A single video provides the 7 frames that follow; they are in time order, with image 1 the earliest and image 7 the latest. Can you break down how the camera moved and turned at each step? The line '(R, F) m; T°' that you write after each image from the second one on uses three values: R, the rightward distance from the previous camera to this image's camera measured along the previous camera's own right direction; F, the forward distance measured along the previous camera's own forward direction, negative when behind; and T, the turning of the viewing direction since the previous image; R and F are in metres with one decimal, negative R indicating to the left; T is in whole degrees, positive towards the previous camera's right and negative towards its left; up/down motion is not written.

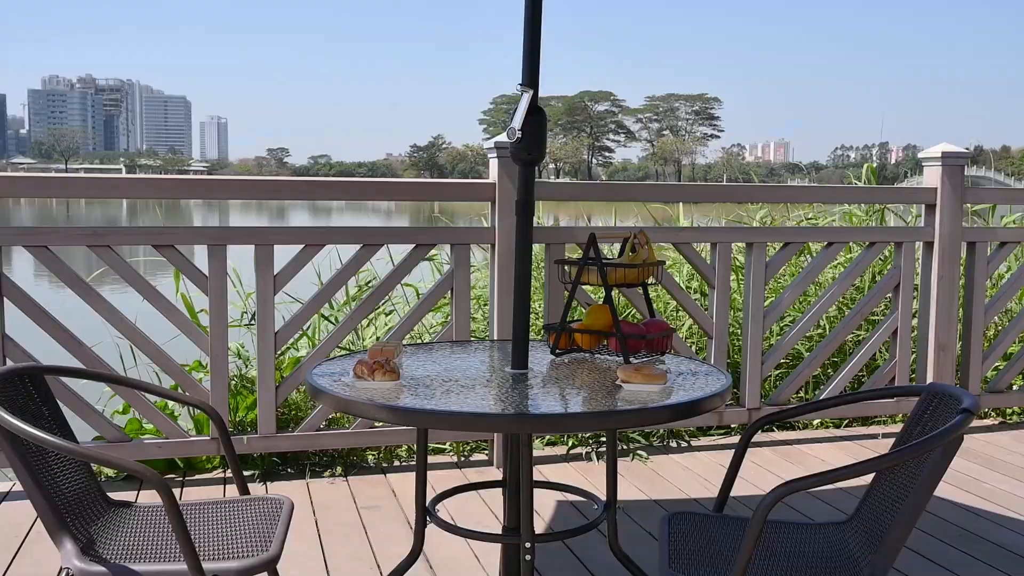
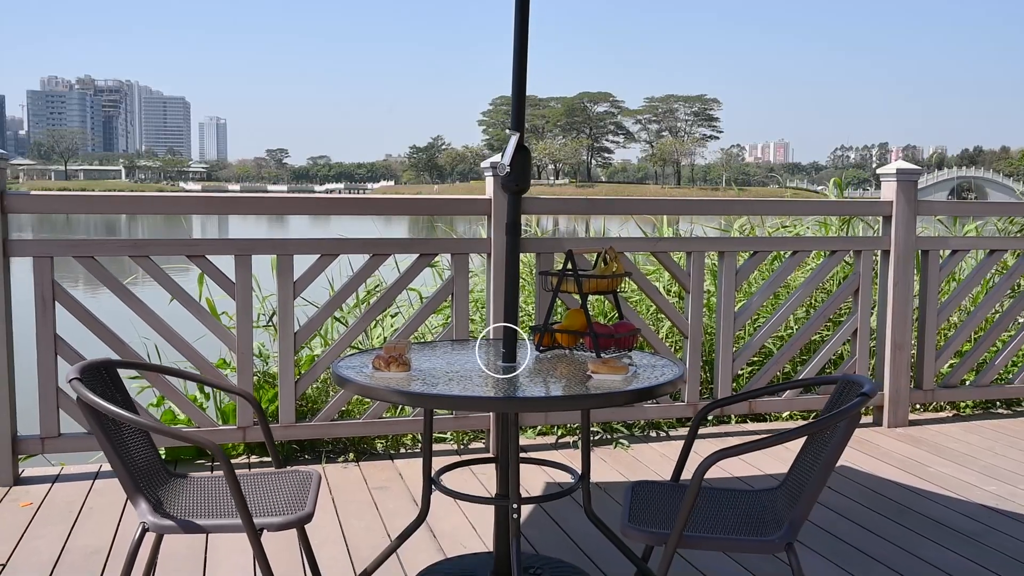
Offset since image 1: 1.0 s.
(0.0, -0.3) m; 0°
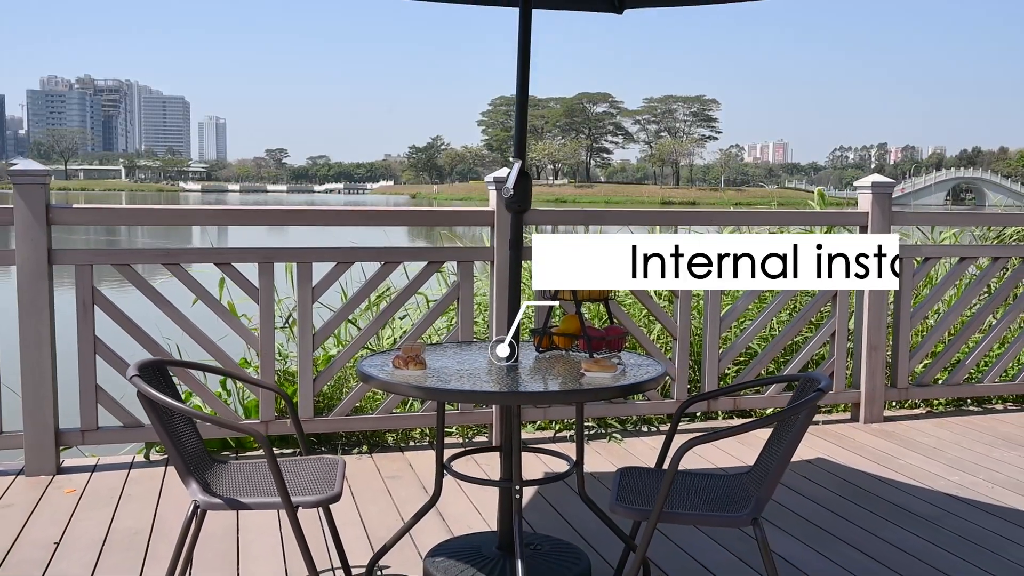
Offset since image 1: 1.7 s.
(0.0, -0.3) m; 0°
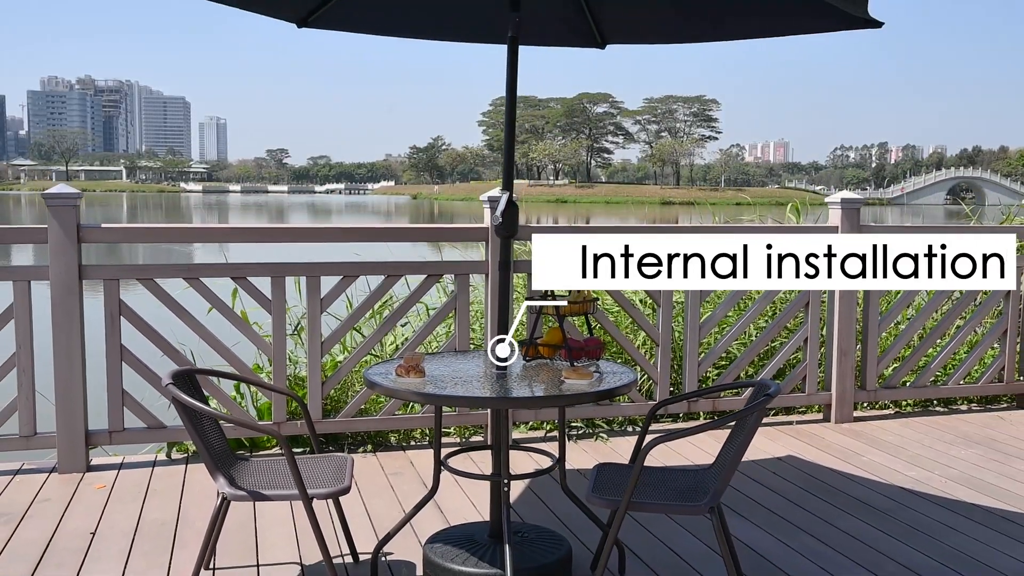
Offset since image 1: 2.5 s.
(0.0, -0.3) m; 0°
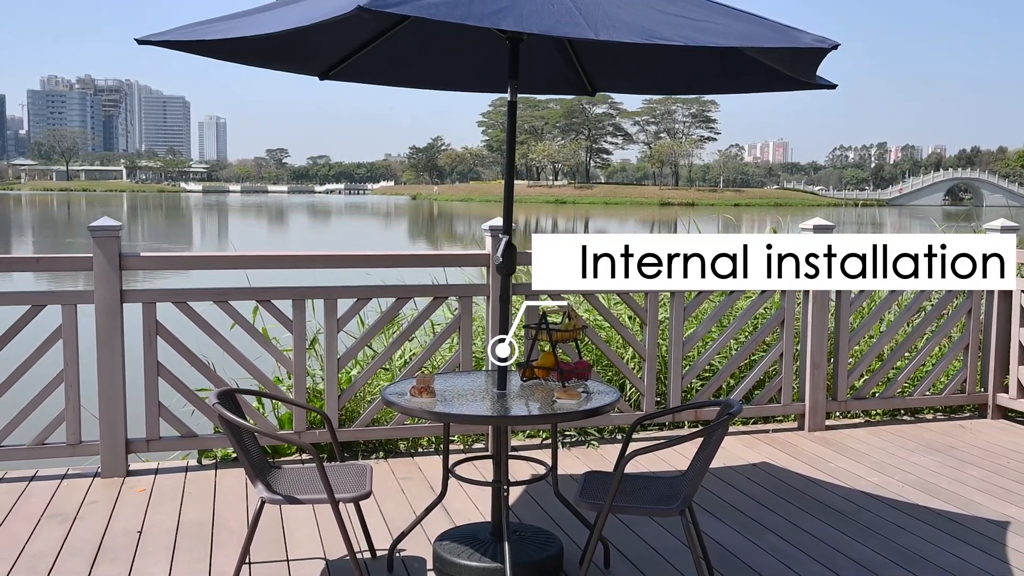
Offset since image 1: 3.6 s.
(0.0, -0.4) m; 0°
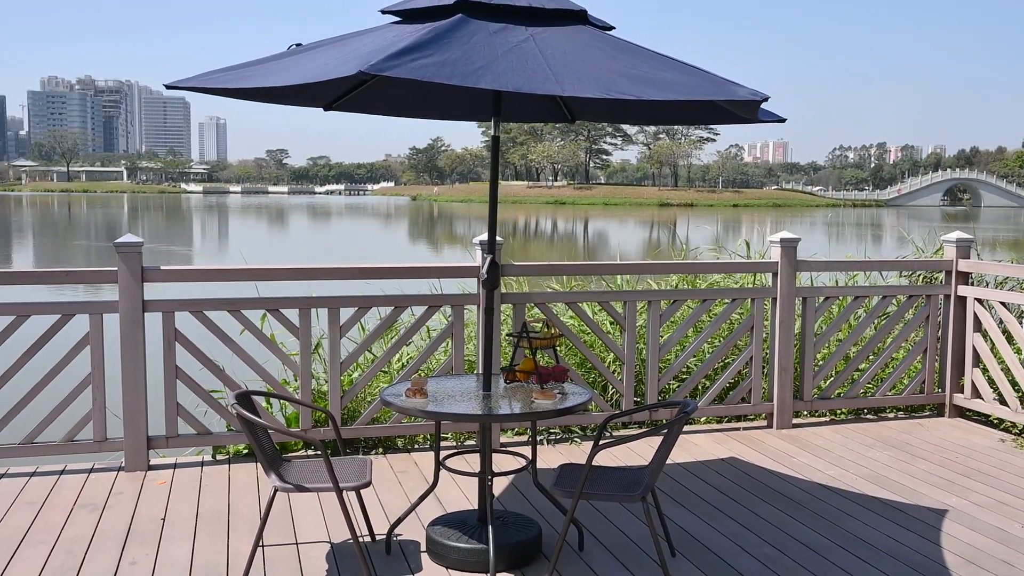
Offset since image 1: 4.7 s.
(+0.1, -0.4) m; 0°
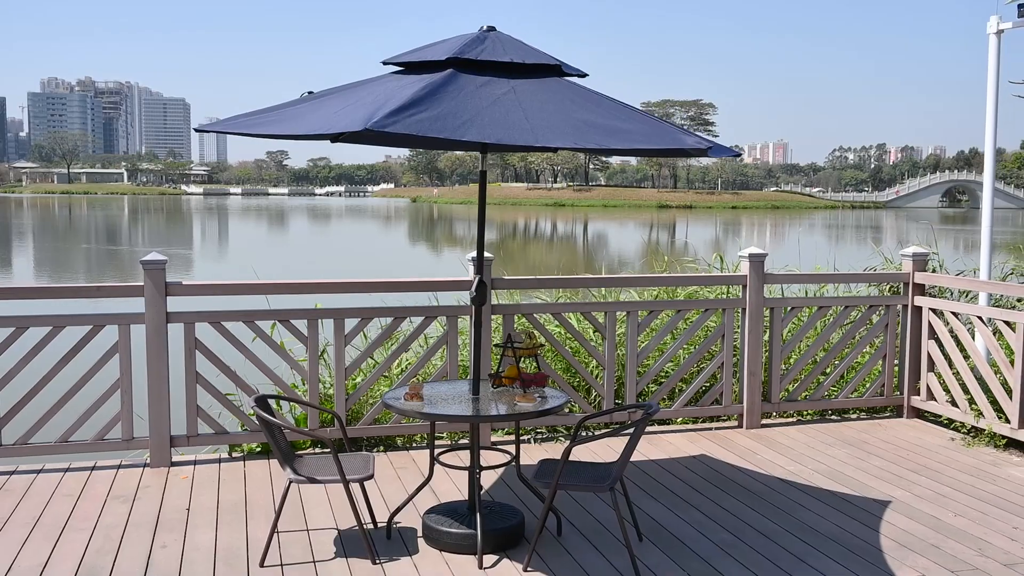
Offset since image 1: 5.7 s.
(+0.1, -0.4) m; 0°
